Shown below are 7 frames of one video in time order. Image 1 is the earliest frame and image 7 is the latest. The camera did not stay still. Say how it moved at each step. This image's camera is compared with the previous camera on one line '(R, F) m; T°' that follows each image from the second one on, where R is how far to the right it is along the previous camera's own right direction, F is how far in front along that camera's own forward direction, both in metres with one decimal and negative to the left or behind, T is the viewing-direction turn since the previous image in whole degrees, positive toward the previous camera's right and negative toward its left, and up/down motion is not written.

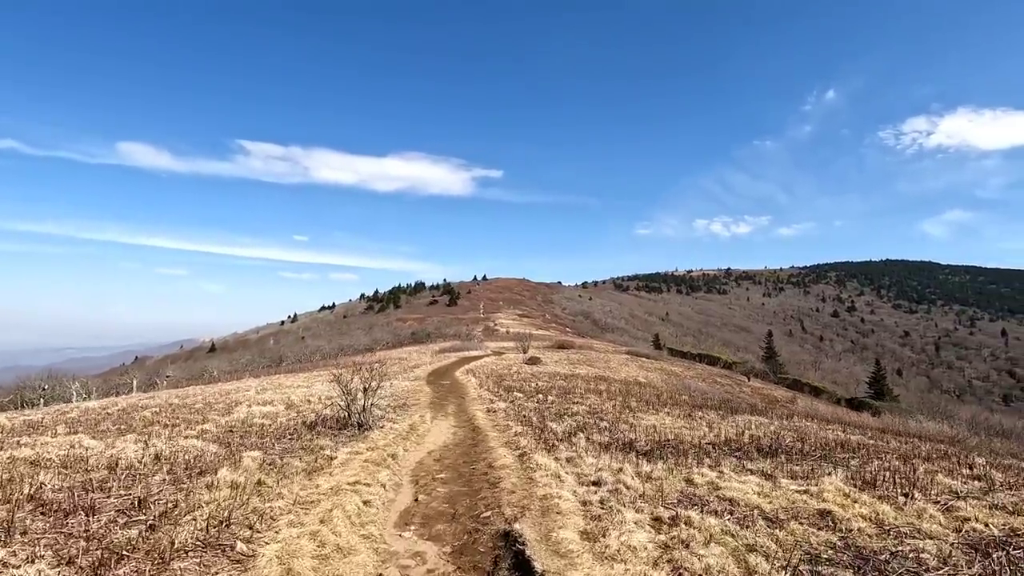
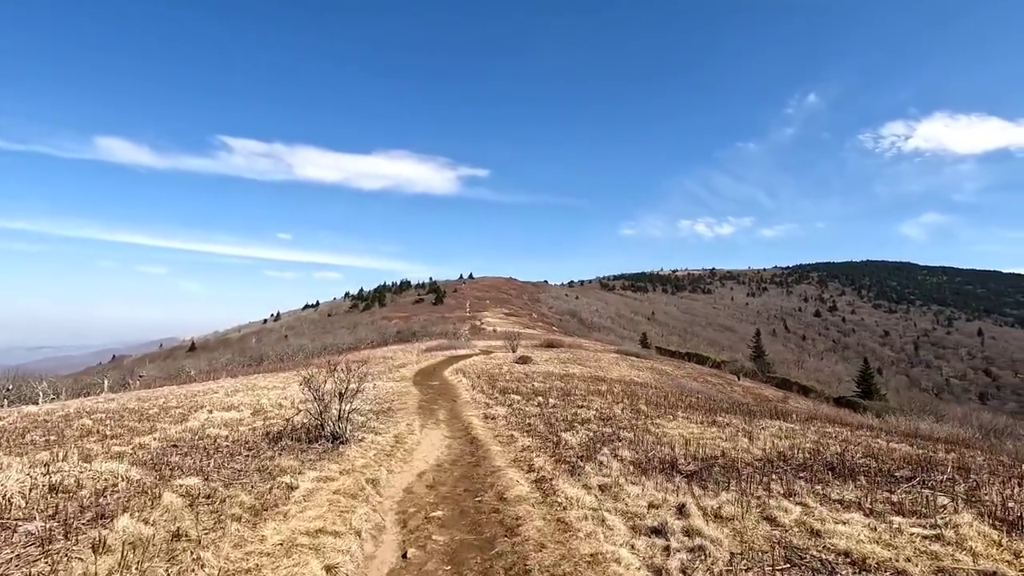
(-0.3, +1.6) m; +2°
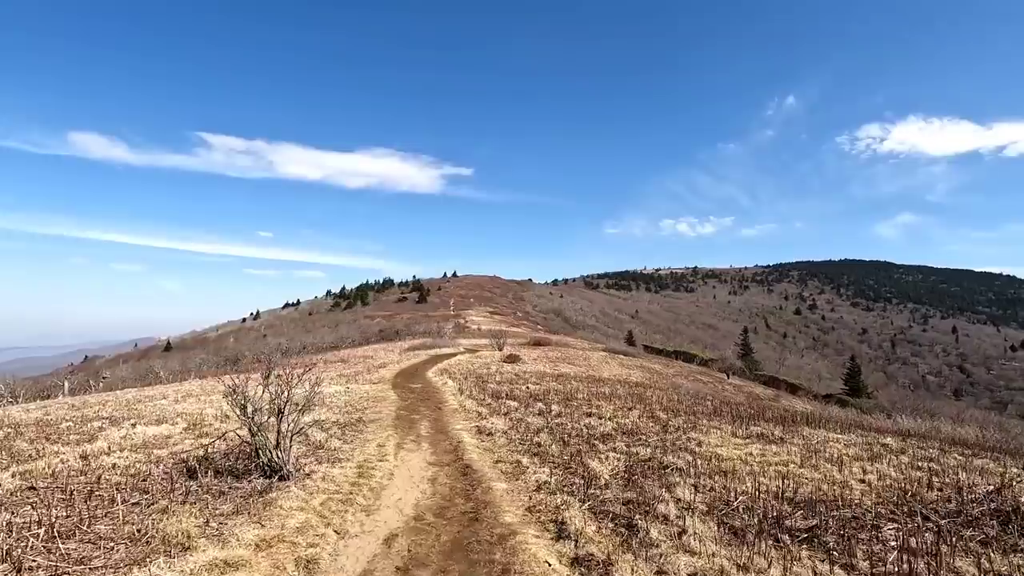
(-0.3, +2.3) m; +2°
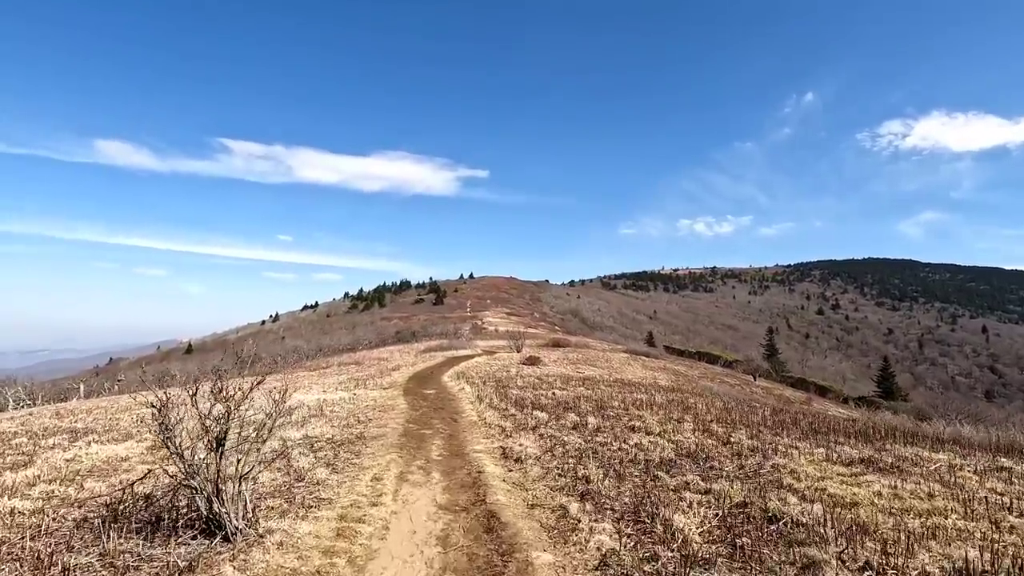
(-0.2, +1.9) m; -2°
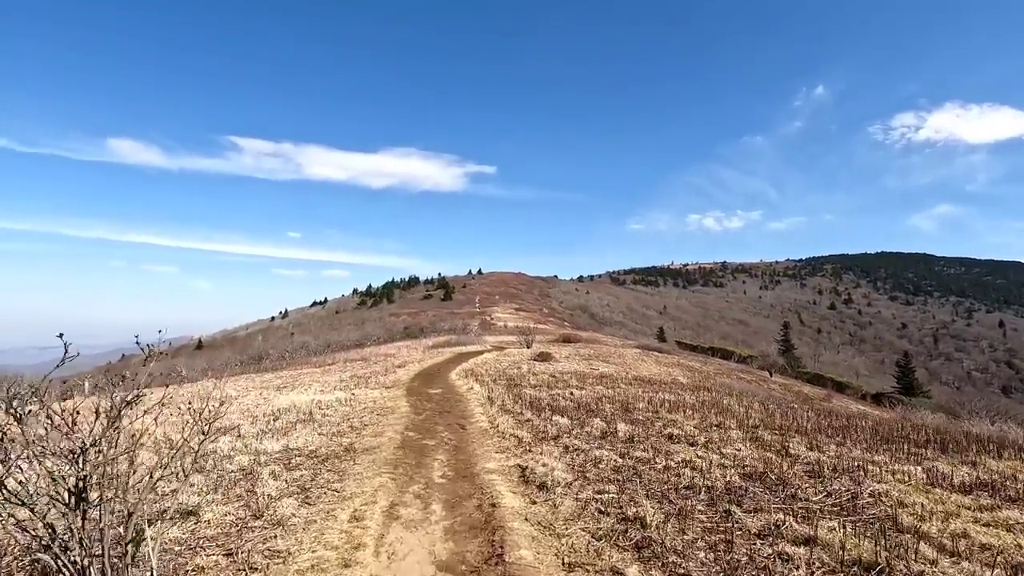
(-0.1, +1.5) m; -1°
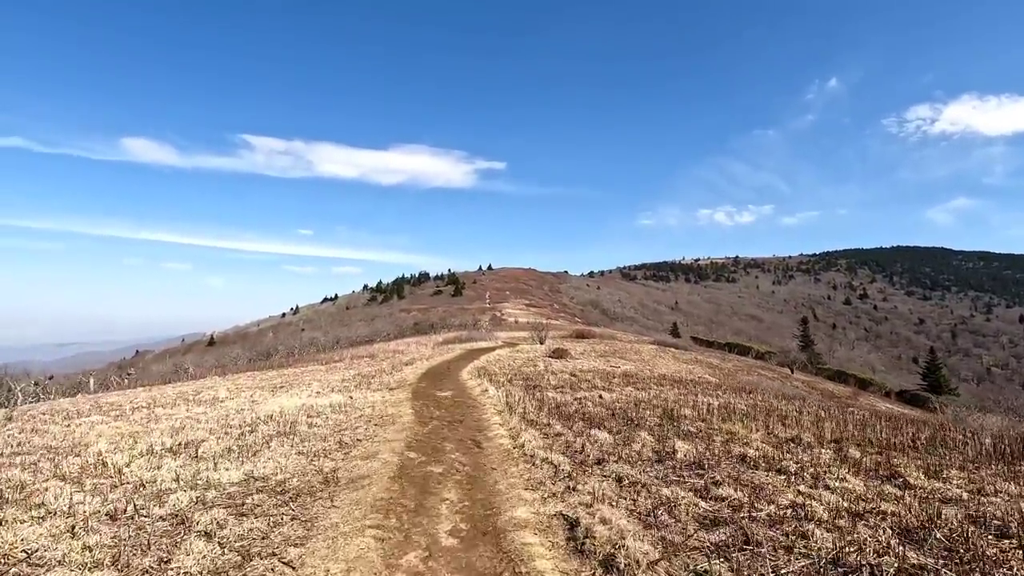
(-0.3, +1.9) m; -1°
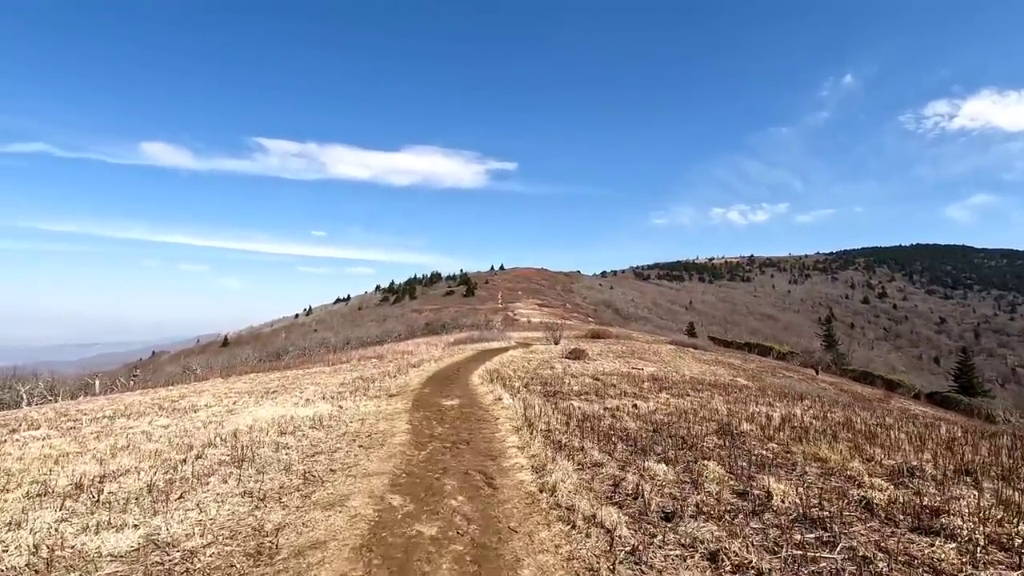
(-0.1, +2.0) m; -1°
